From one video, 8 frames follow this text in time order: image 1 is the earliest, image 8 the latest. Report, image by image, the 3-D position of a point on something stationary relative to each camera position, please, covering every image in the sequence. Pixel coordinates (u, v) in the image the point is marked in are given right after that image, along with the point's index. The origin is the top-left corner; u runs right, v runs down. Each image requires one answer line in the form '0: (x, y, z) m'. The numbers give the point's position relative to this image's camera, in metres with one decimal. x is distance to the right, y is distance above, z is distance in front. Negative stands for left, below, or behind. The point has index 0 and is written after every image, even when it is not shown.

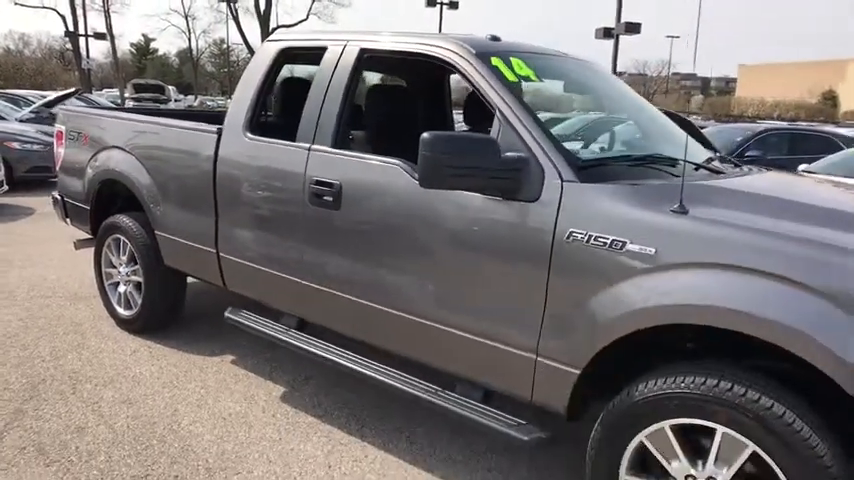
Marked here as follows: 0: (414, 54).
0: (-0.1, +1.0, +3.4) m
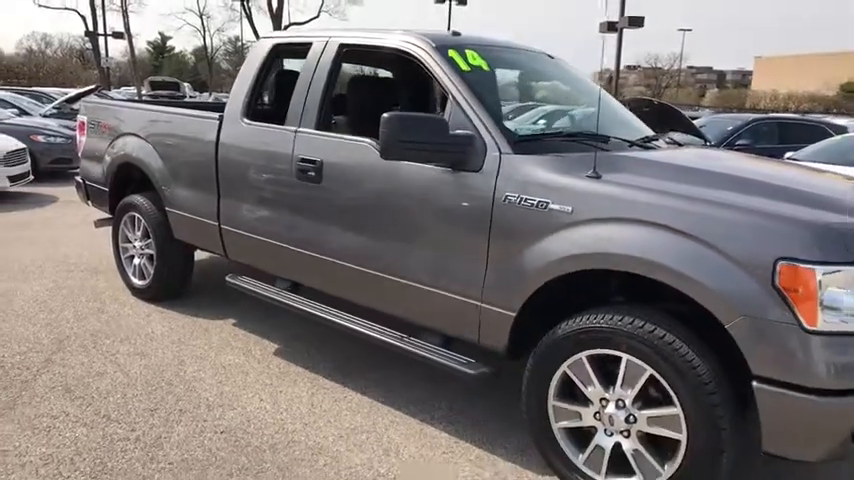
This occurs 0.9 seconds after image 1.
0: (-0.3, +1.2, +4.0) m
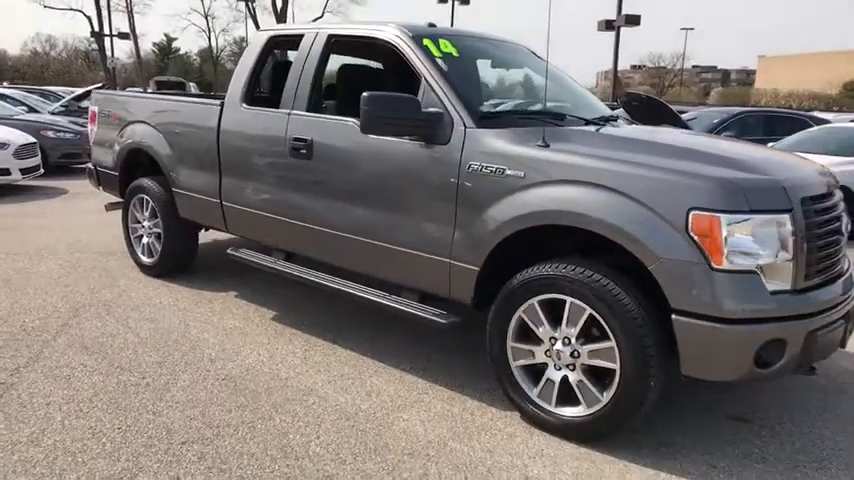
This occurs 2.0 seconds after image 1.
0: (-0.4, +1.4, +4.4) m
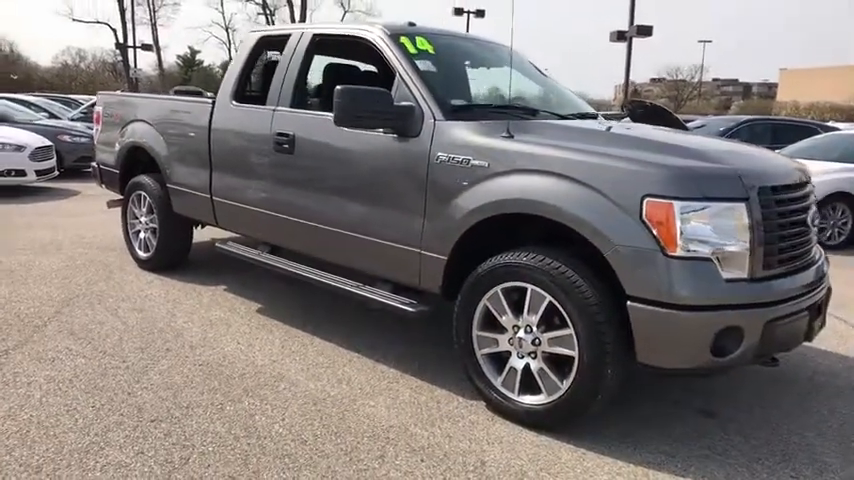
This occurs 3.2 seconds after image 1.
0: (-0.5, +1.4, +4.5) m
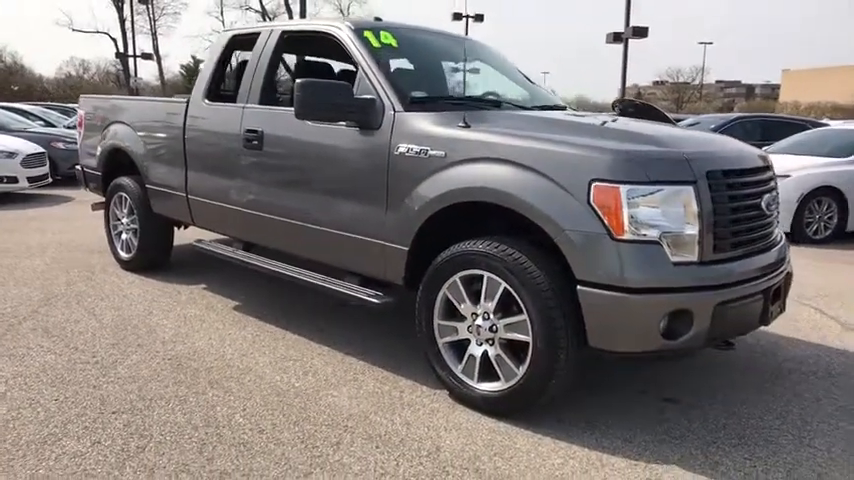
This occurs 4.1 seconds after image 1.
0: (-0.8, +1.5, +4.6) m
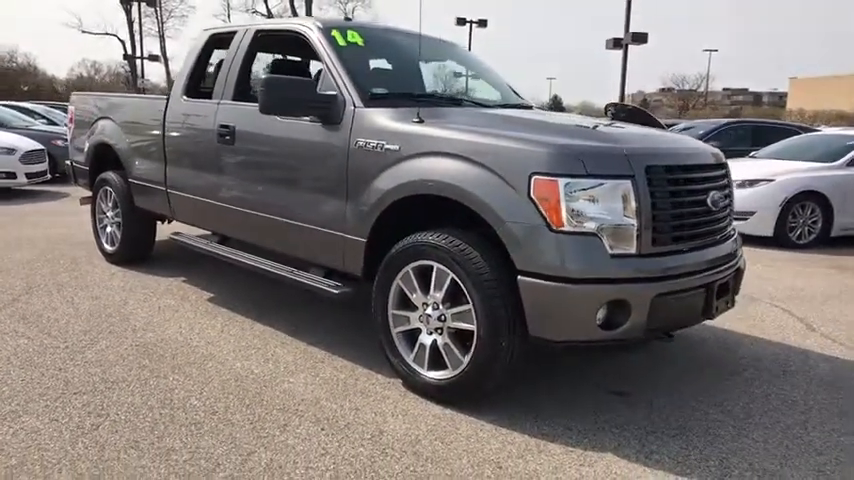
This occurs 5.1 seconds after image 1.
0: (-1.0, +1.5, +4.7) m
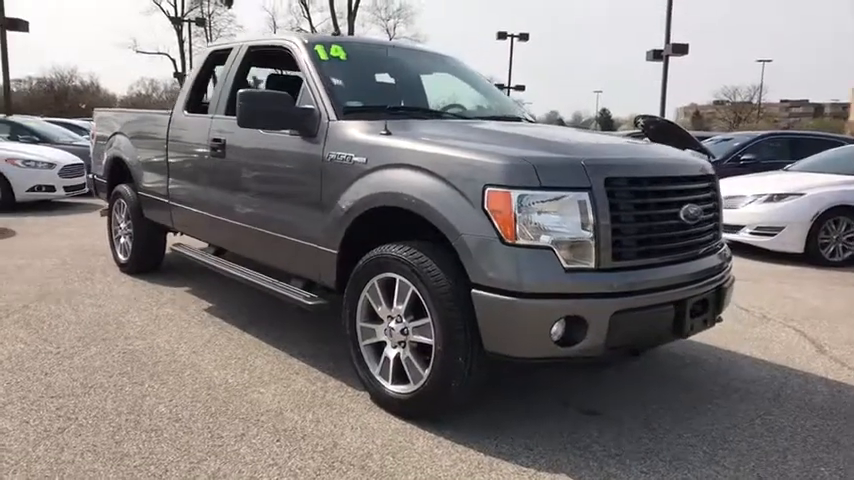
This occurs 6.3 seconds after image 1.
0: (-1.1, +1.4, +4.8) m
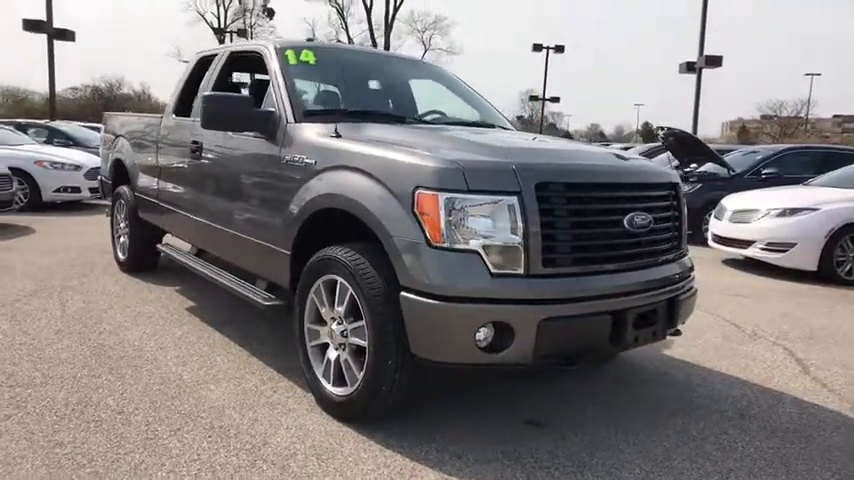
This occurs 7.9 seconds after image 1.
0: (-1.3, +1.4, +4.9) m
